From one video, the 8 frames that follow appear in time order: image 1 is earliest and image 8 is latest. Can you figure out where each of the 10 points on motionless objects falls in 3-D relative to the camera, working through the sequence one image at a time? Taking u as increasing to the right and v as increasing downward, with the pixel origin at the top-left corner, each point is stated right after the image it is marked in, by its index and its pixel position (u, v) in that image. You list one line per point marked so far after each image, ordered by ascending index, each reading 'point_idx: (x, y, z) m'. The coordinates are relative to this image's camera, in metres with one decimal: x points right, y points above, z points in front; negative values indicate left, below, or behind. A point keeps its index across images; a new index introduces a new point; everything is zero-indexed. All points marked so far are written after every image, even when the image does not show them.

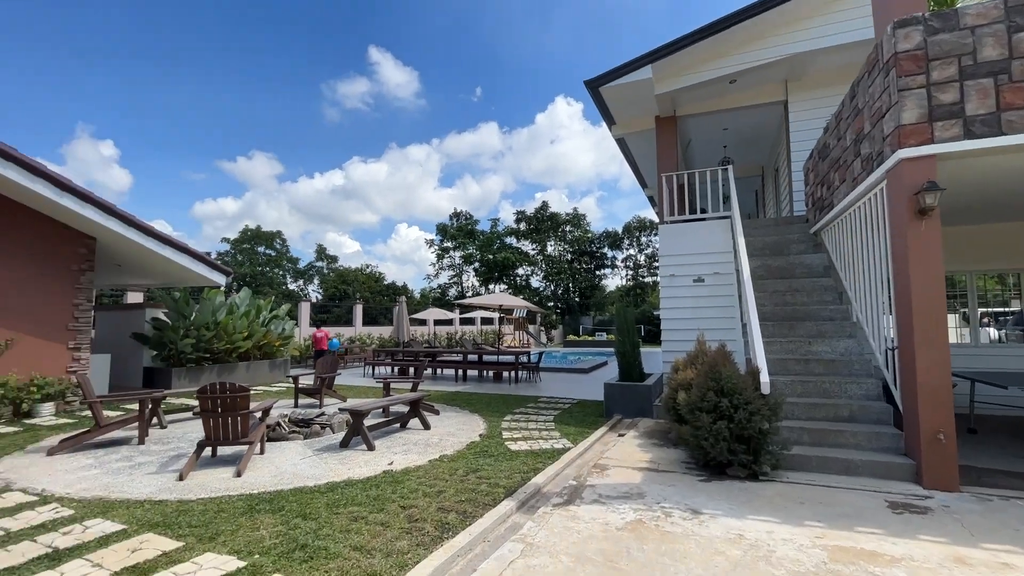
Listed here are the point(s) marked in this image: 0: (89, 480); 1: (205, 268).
0: (-4.2, -1.9, +4.7) m
1: (-6.6, +0.4, +10.2) m
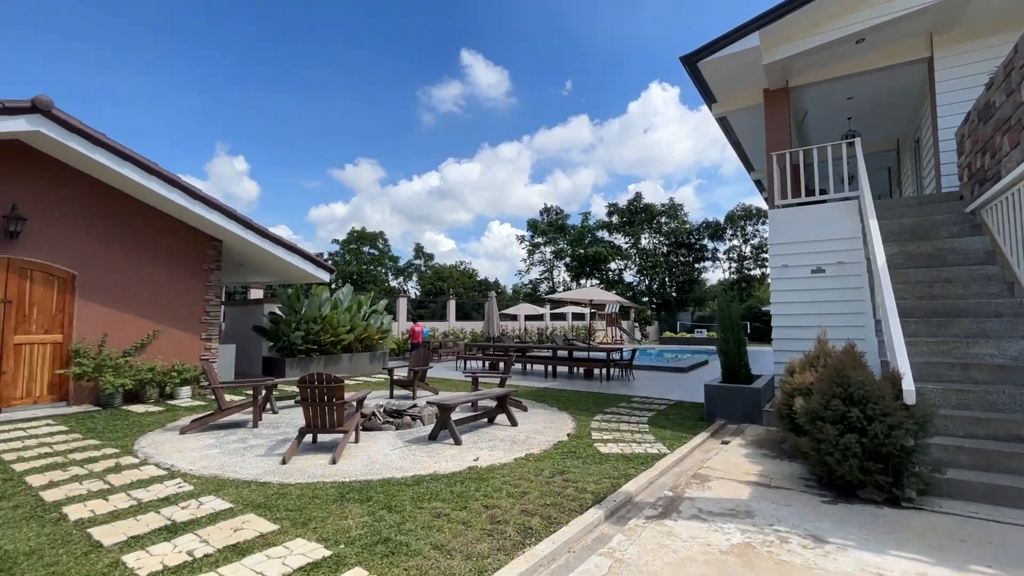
0: (-3.3, -1.9, +5.2) m
1: (-4.6, +0.5, +11.0) m
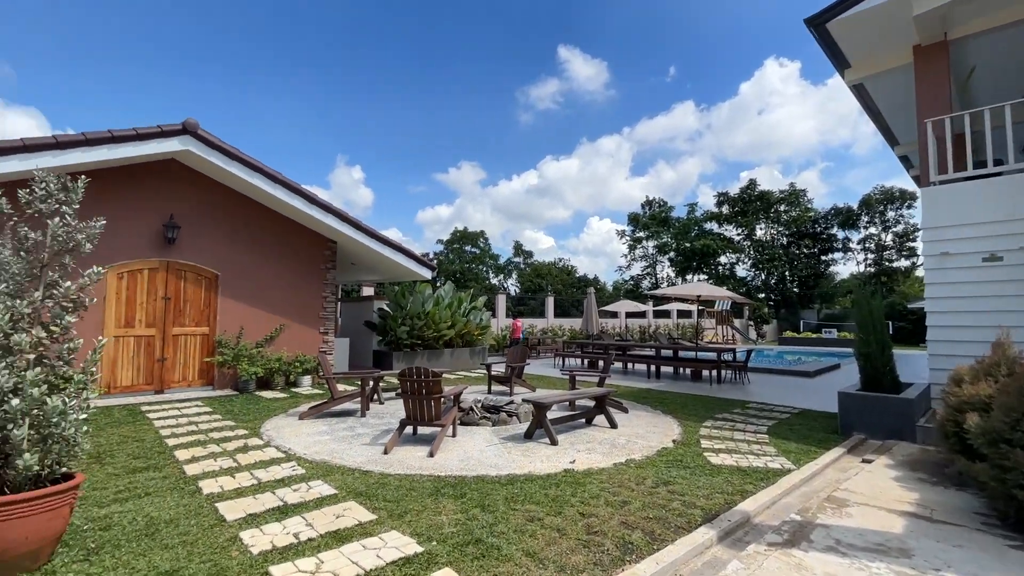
0: (-2.2, -1.8, +5.6) m
1: (-2.3, +0.6, +11.5) m
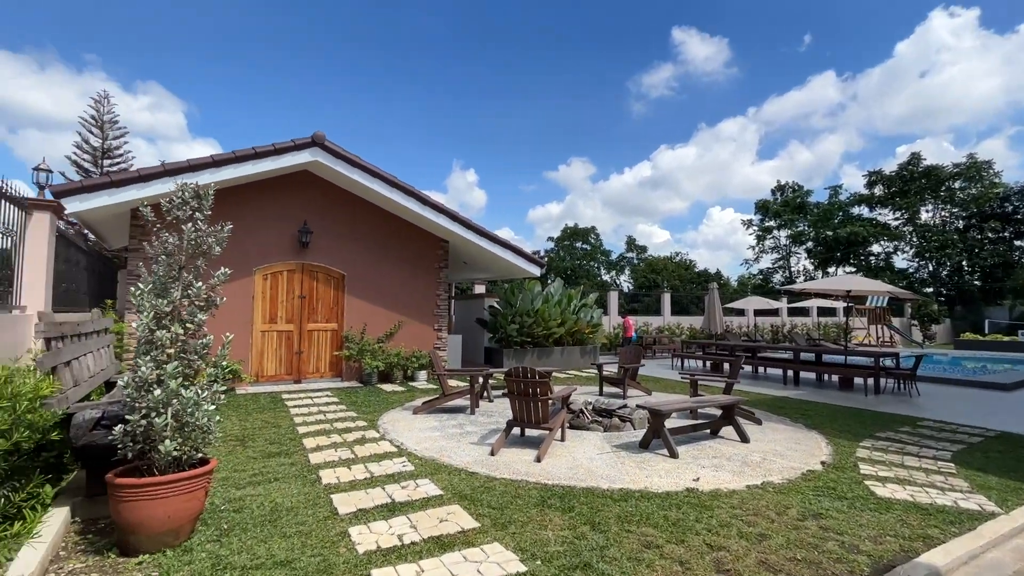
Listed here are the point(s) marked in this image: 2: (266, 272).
0: (-1.0, -1.8, +5.6) m
1: (+0.3, +0.6, +11.4) m
2: (-4.8, +0.3, +9.3) m
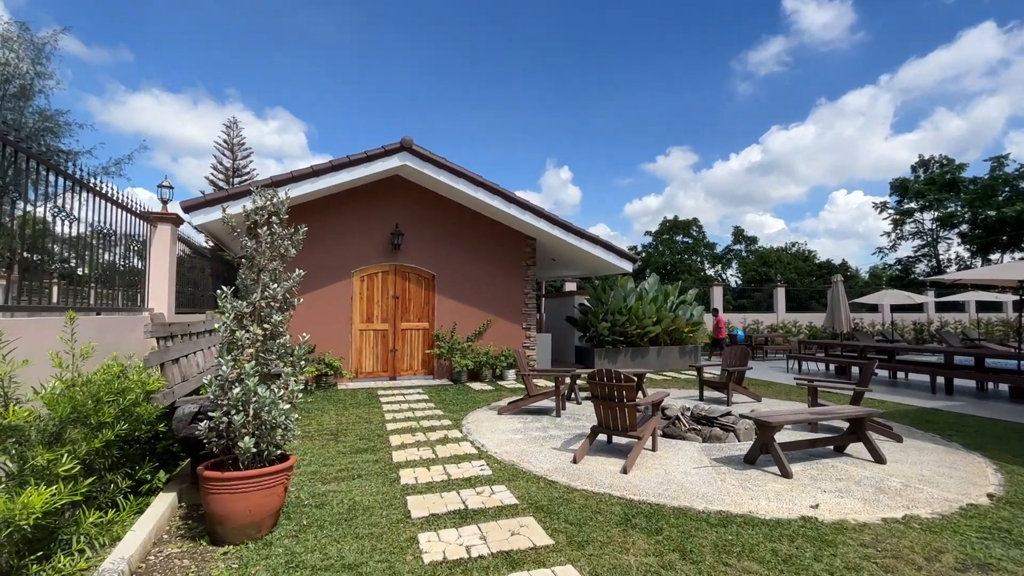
0: (0.0, -1.8, +5.4) m
1: (+2.3, +0.7, +10.8) m
2: (-3.1, +0.3, +9.8) m
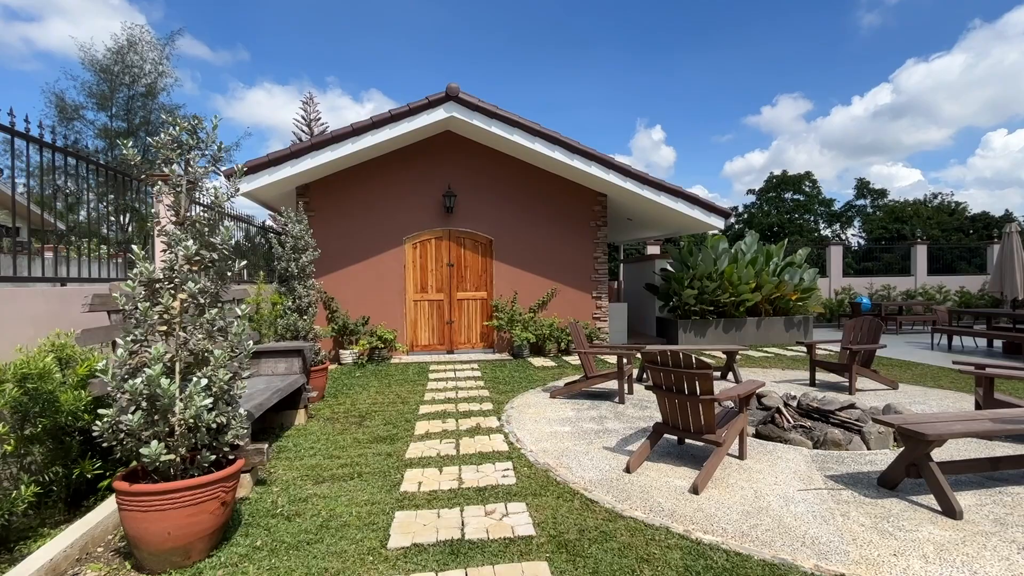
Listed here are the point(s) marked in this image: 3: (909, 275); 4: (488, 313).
0: (+0.4, -1.4, +4.4) m
1: (+3.6, +1.5, +9.1) m
2: (-1.8, +0.9, +9.1) m
3: (+13.1, +0.5, +15.8) m
4: (-0.5, -0.5, +9.4) m
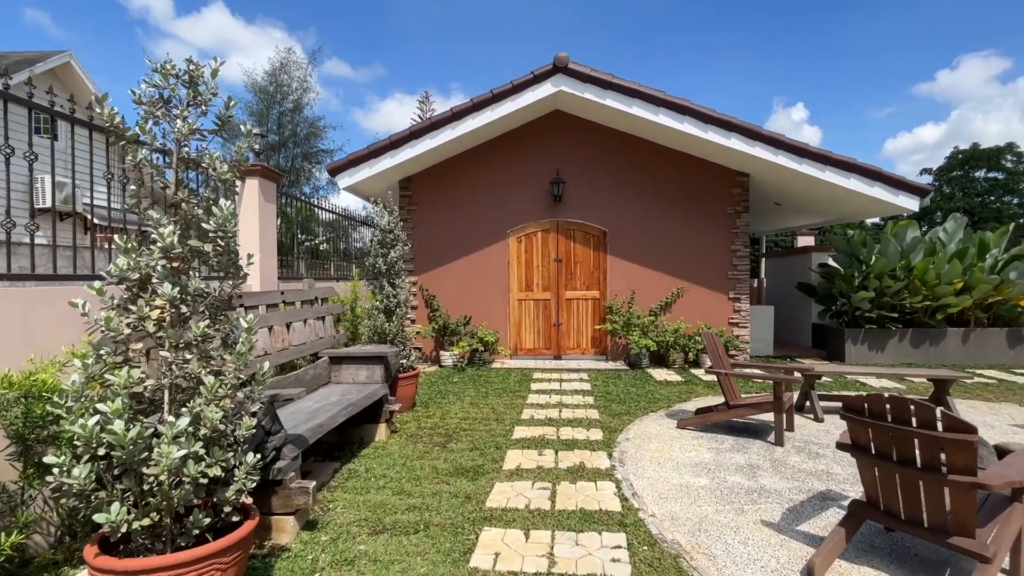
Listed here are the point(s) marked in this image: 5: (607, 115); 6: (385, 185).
0: (+1.2, -1.4, +3.2) m
1: (+5.4, +1.4, +7.0) m
2: (+0.1, +0.9, +8.3) m
3: (+16.2, +0.4, +11.2) m
4: (+1.6, -0.5, +8.3) m
5: (+1.5, +2.8, +7.7) m
6: (-2.2, +1.8, +8.3) m
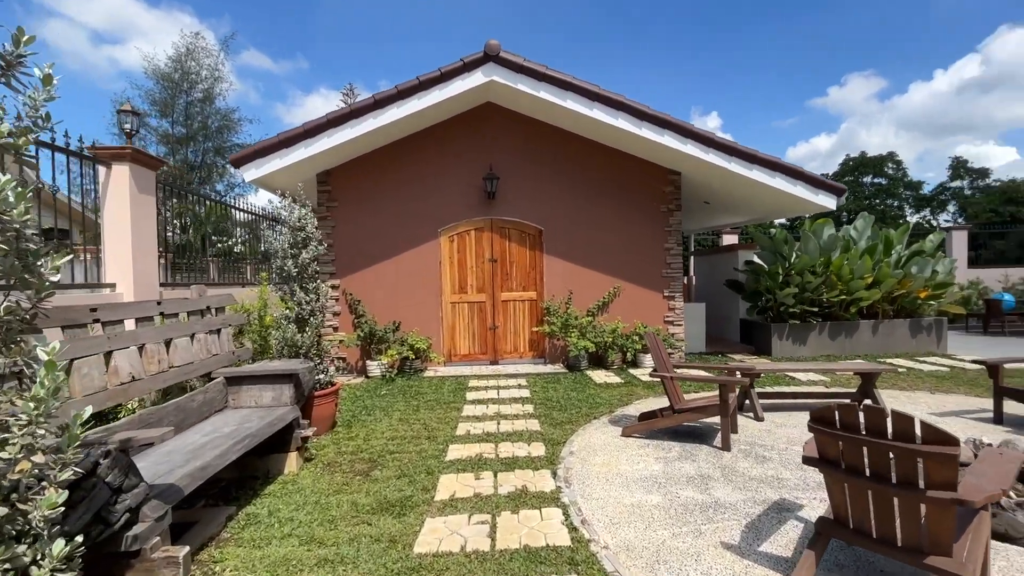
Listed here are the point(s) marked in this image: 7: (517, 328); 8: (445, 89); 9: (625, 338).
0: (+0.8, -1.4, +2.9) m
1: (+4.4, +1.5, +7.2) m
2: (-1.0, +0.9, +7.8) m
3: (+14.6, +0.7, +12.9) m
4: (+0.5, -0.5, +8.0) m
5: (+0.4, +2.8, +7.4) m
6: (-3.3, +1.7, +7.5) m
7: (+0.1, -0.7, +8.0) m
8: (-0.9, +2.8, +6.8) m
9: (+1.8, -0.8, +7.6) m
